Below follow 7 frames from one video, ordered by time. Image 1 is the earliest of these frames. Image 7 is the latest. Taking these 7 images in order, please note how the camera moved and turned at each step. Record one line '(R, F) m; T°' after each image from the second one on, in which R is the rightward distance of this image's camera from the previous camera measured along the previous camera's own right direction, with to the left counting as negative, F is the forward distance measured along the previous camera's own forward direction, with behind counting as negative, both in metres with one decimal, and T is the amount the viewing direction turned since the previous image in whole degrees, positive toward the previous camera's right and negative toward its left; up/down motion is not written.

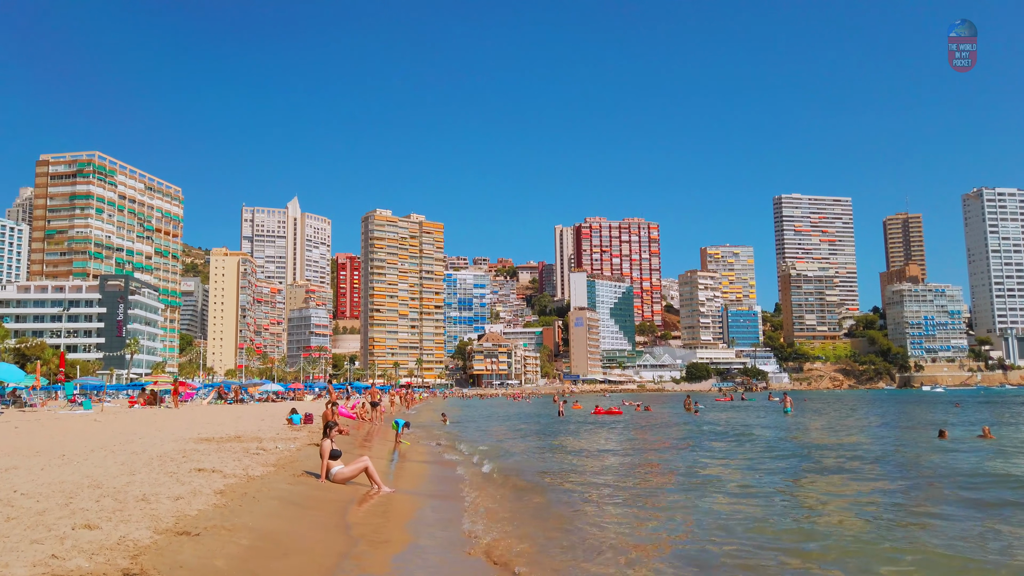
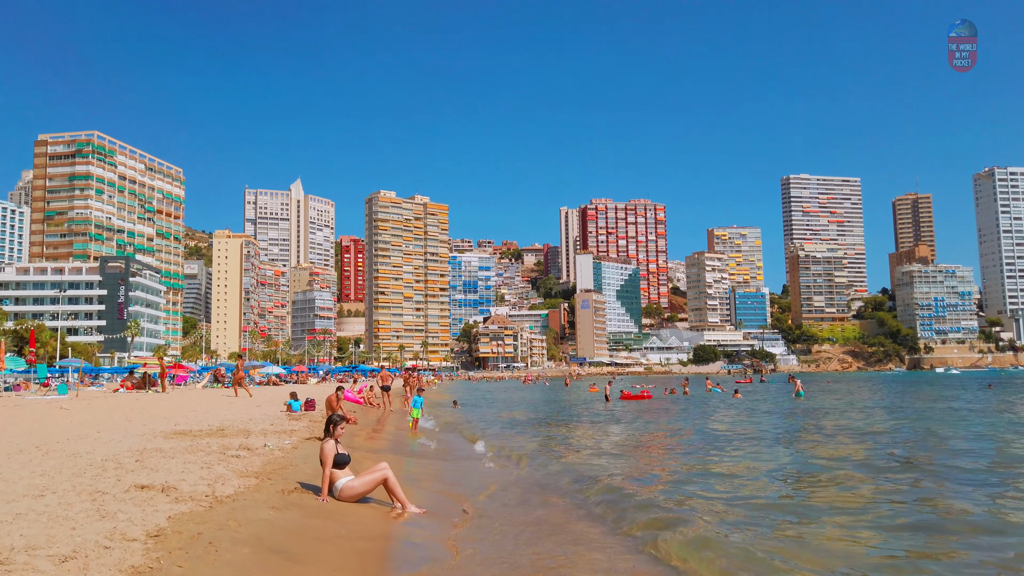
(-0.8, +2.9) m; 0°
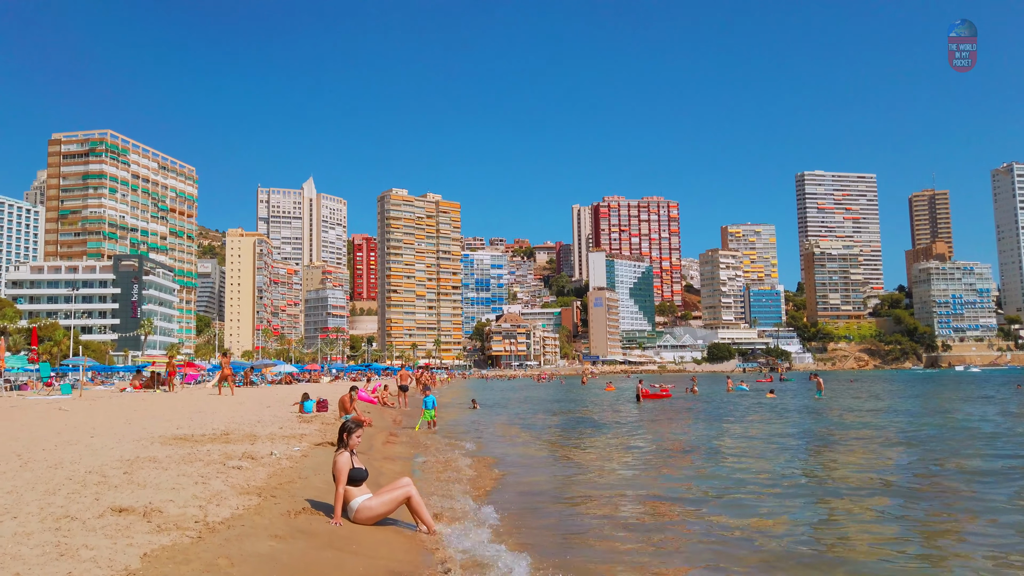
(-0.3, +1.1) m; -1°
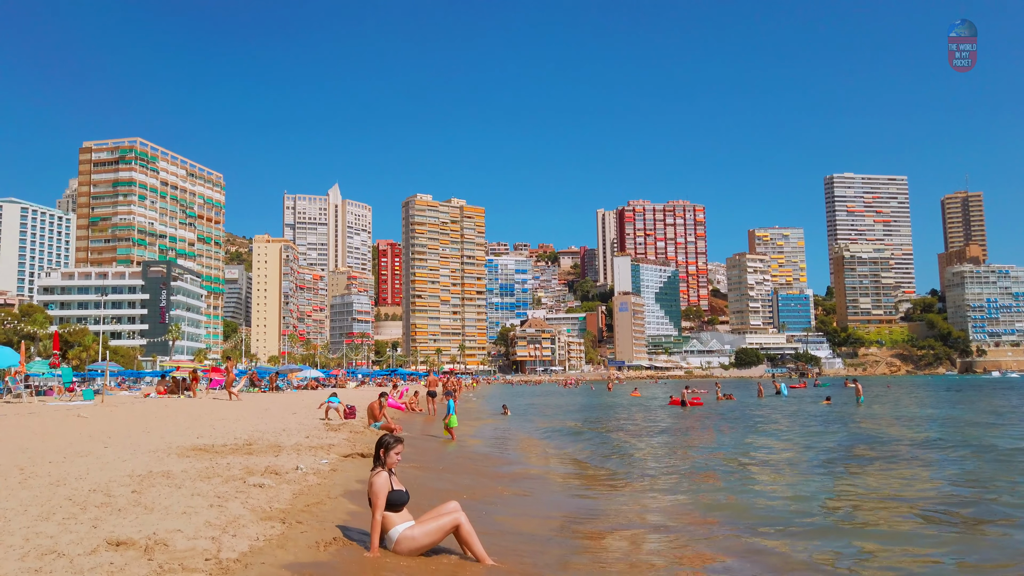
(-0.4, +1.0) m; -2°
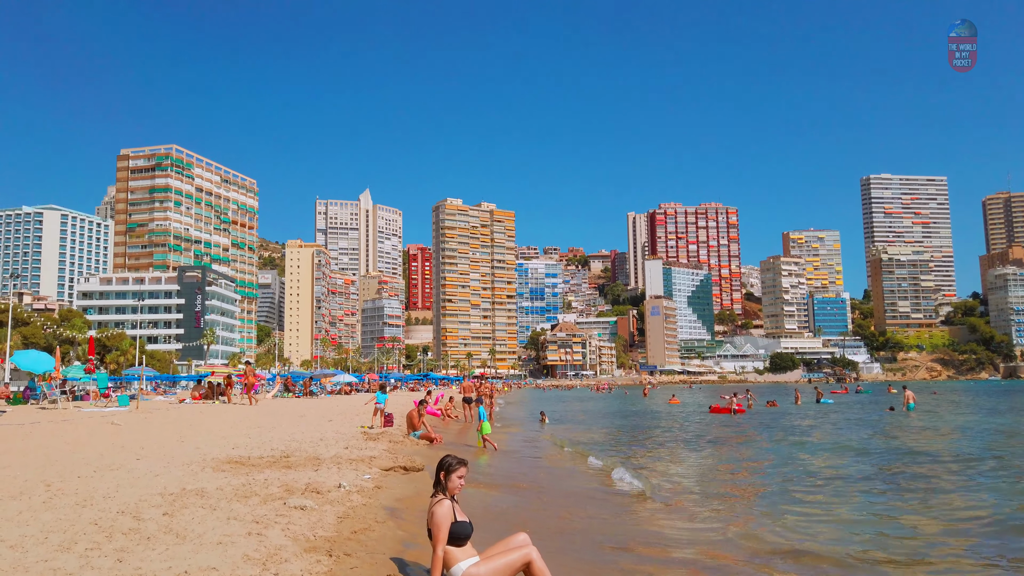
(-0.4, +0.7) m; -2°
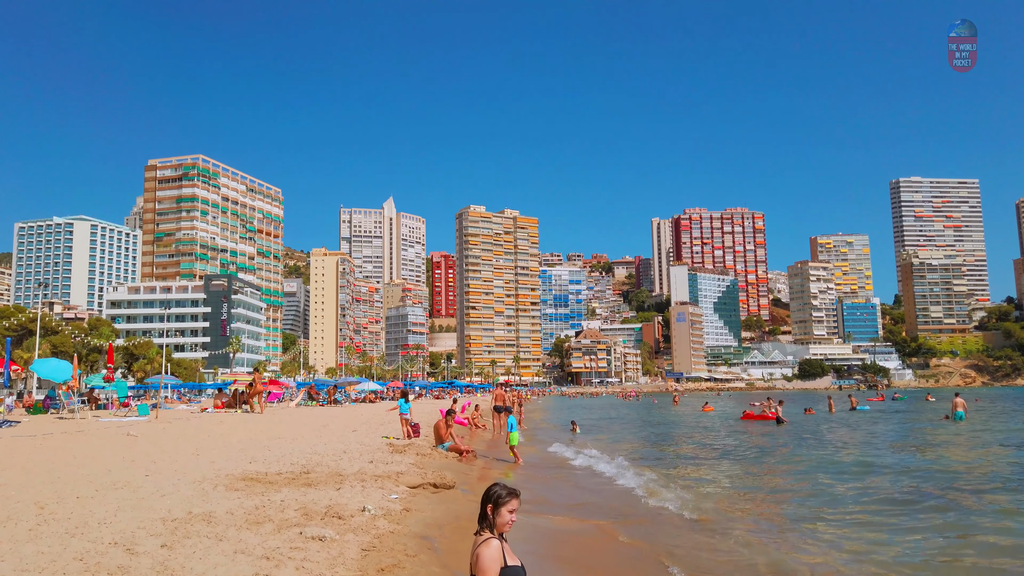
(-0.2, +0.9) m; -2°
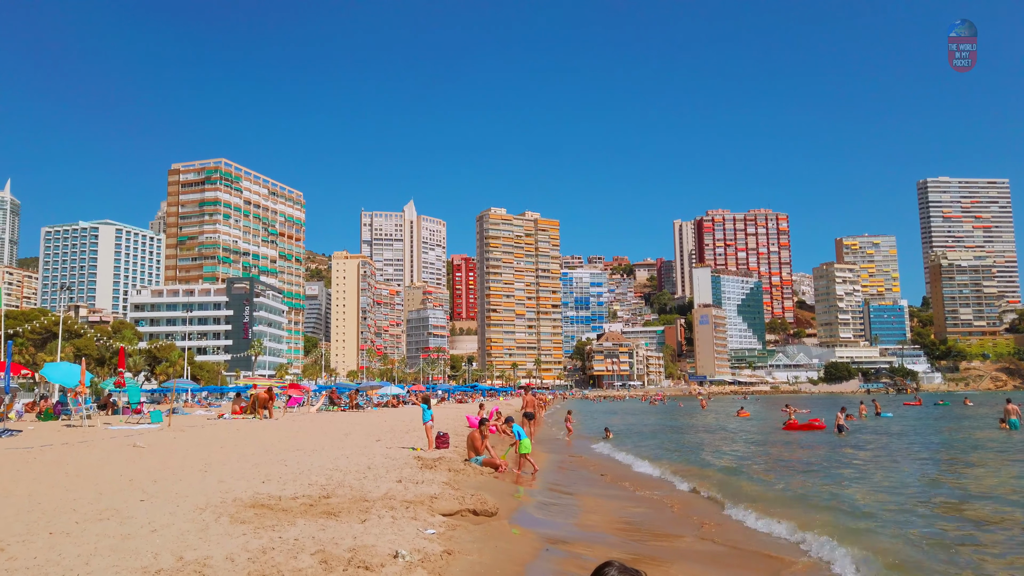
(-0.4, +1.3) m; -2°
